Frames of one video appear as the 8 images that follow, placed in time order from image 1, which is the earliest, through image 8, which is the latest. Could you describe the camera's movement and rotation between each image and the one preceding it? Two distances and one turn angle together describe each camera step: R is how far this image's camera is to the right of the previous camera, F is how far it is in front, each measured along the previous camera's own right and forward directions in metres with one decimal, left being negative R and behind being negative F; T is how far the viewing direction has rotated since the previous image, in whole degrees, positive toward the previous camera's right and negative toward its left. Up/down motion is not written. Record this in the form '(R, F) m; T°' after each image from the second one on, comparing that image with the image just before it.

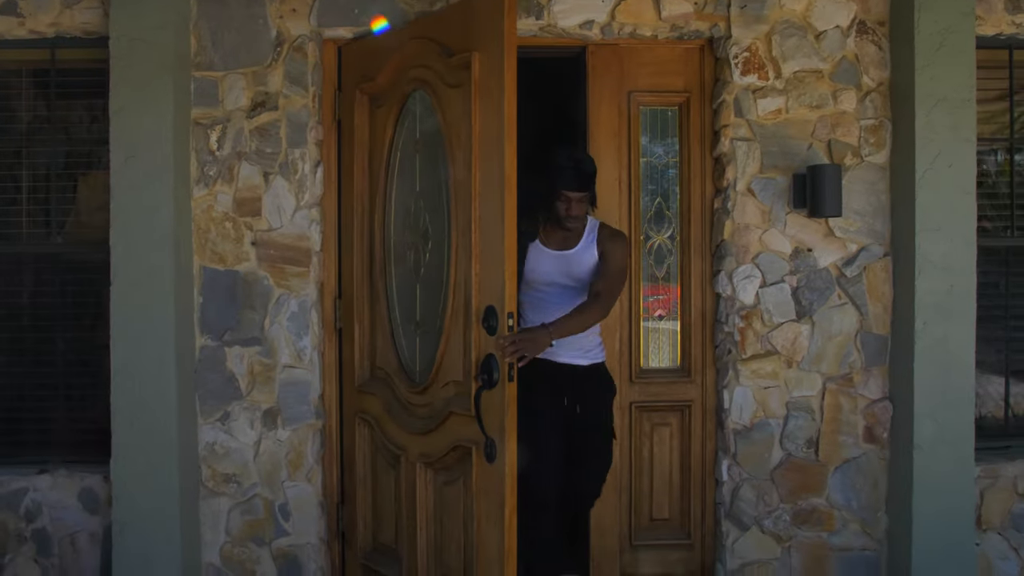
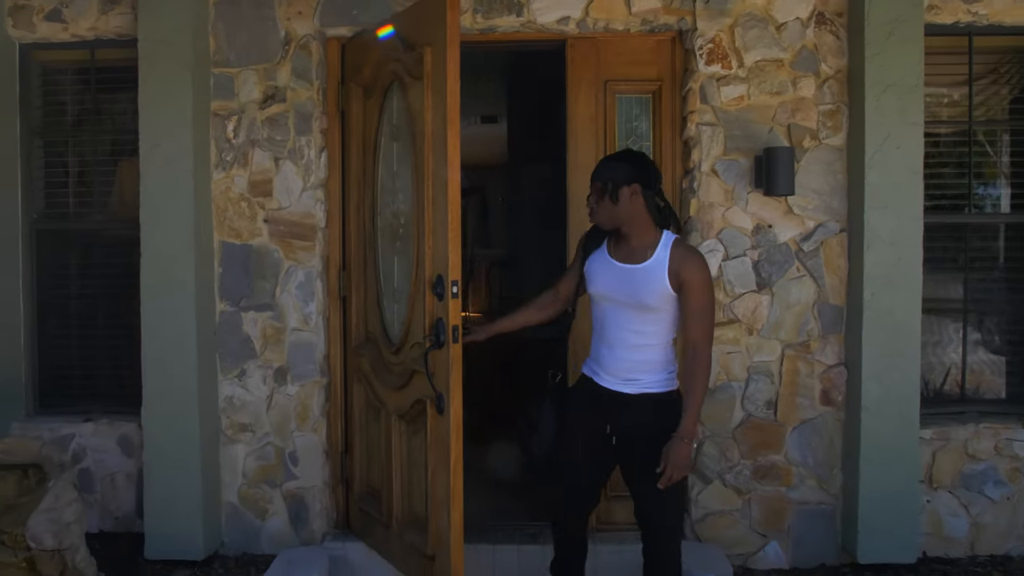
(+0.3, -0.4) m; -4°
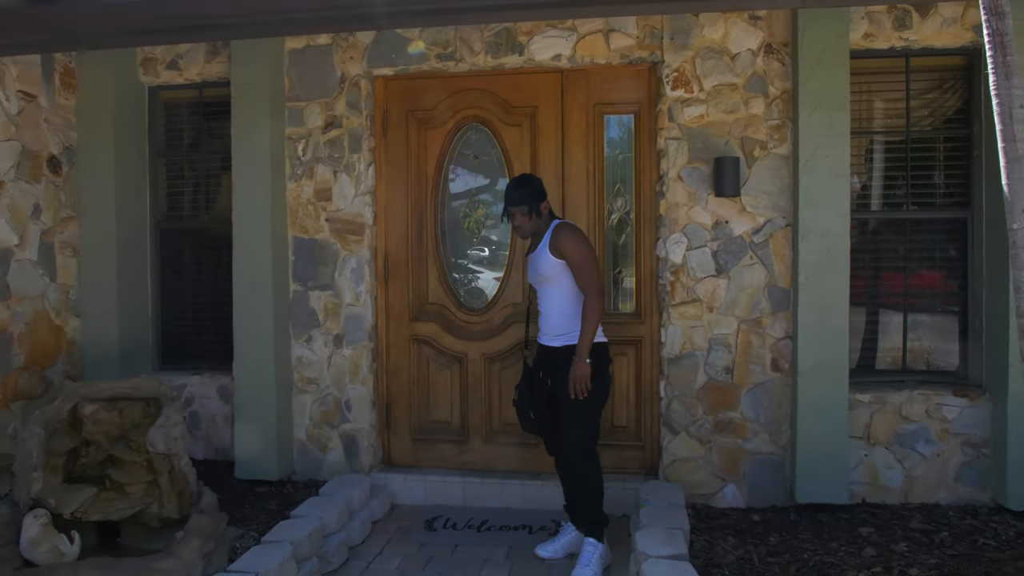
(+0.7, -0.9) m; -8°
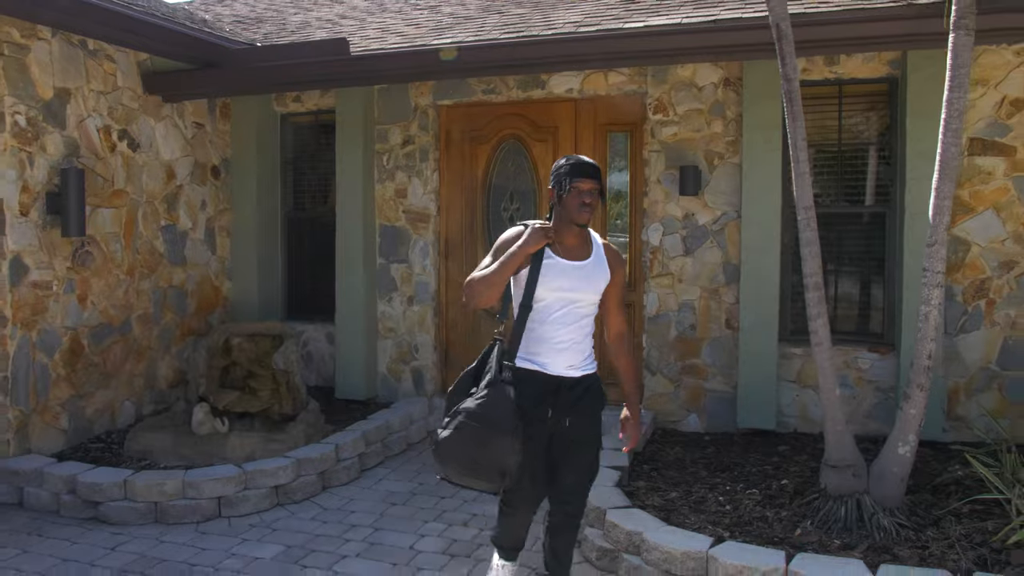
(+0.9, -1.6) m; -9°
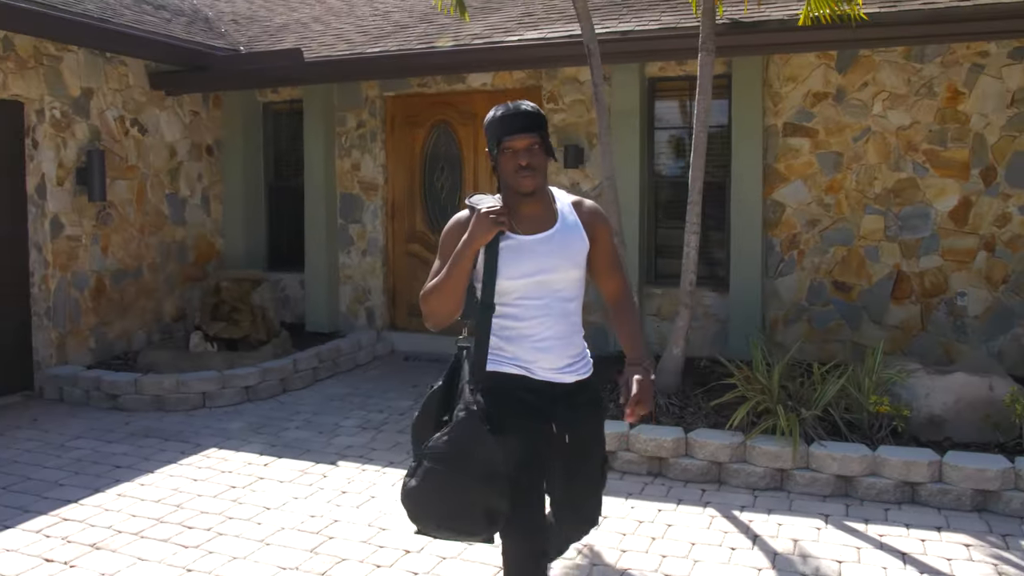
(+0.8, -1.6) m; -1°
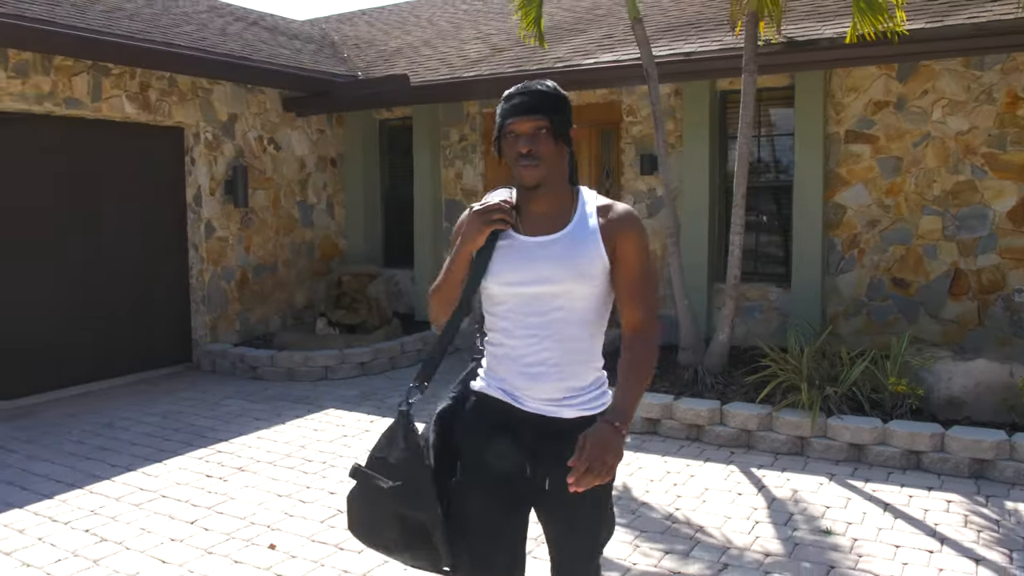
(+0.4, -1.0) m; -8°
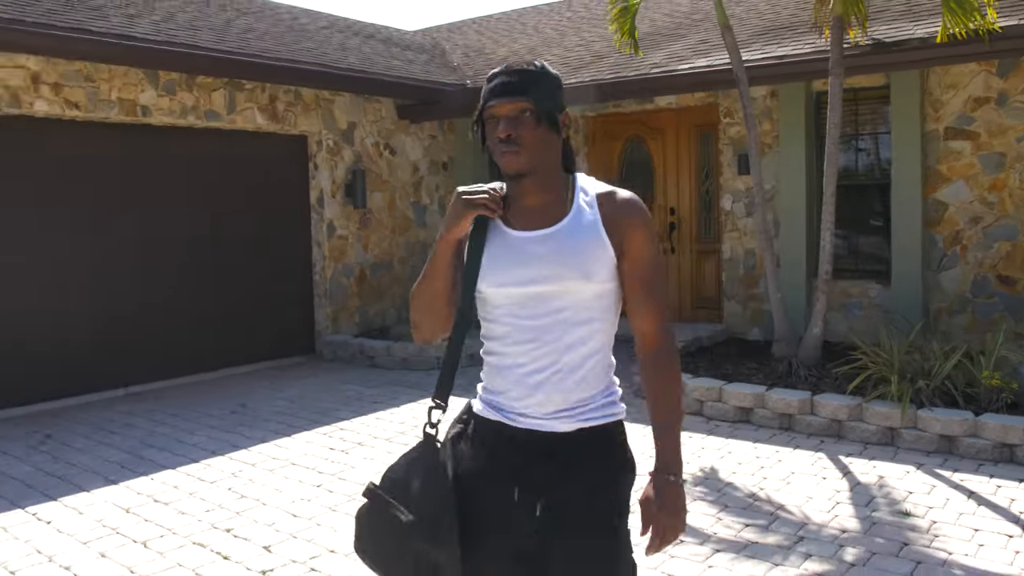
(+0.1, -0.4) m; -7°
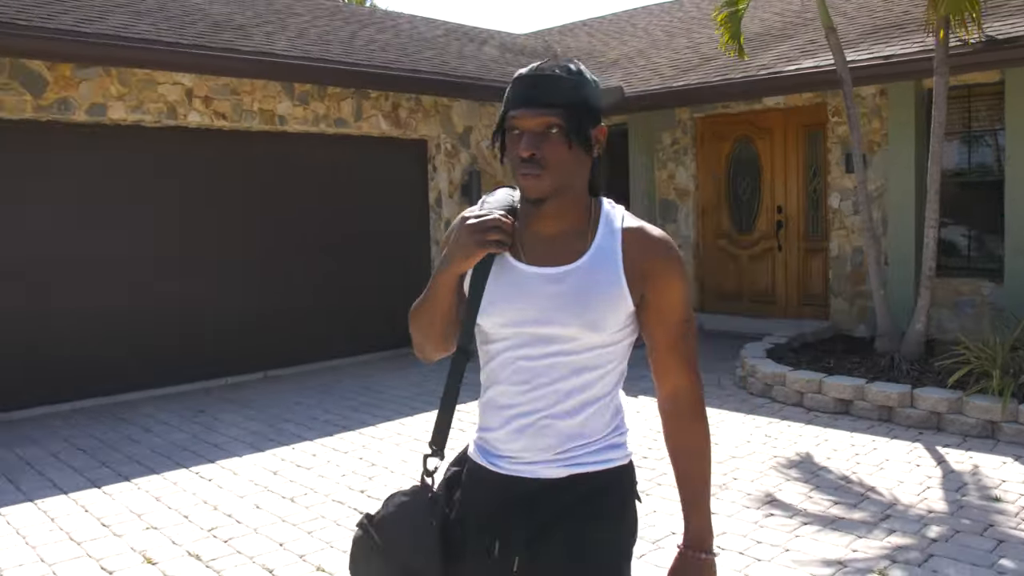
(0.0, -0.4) m; -7°
